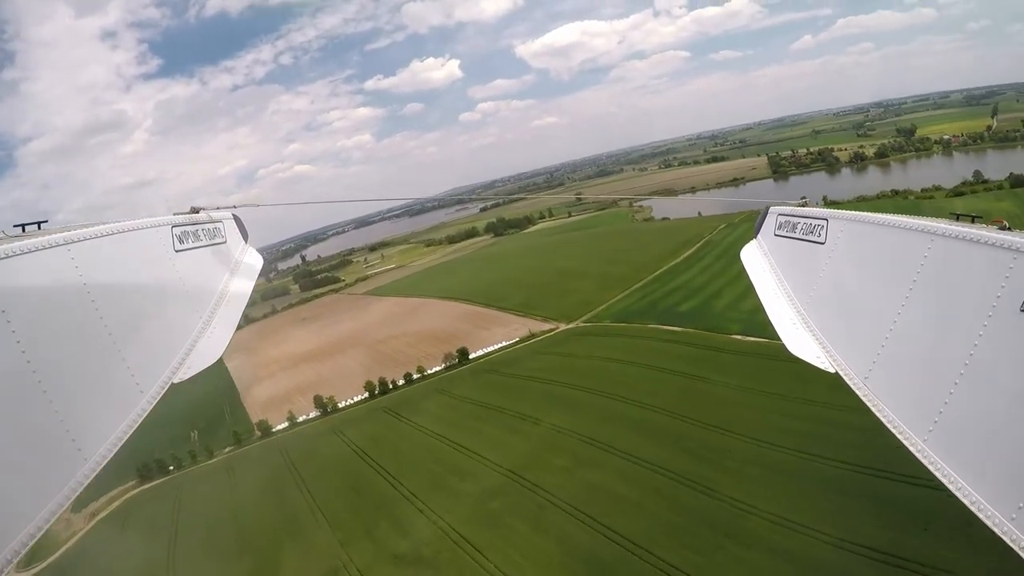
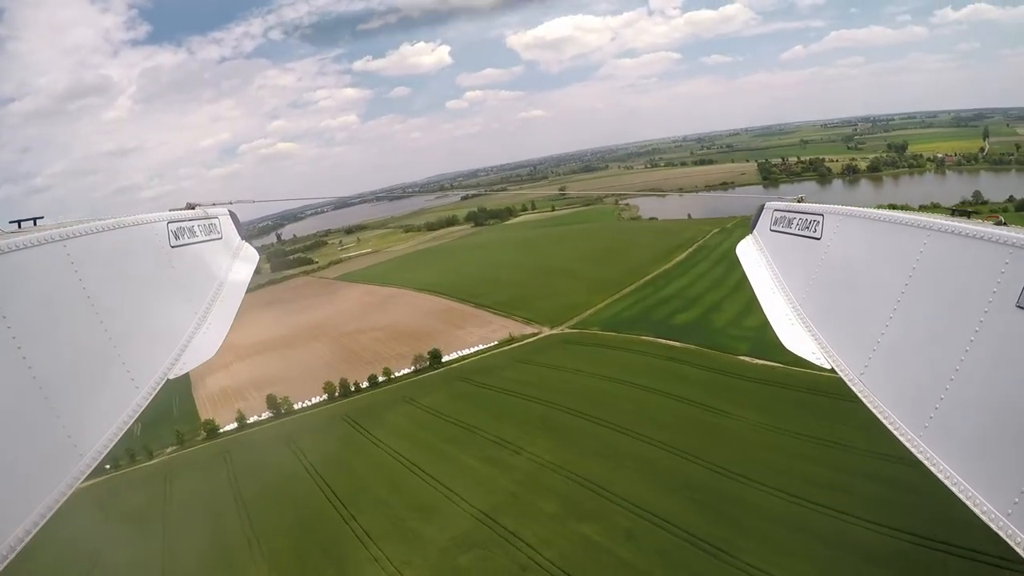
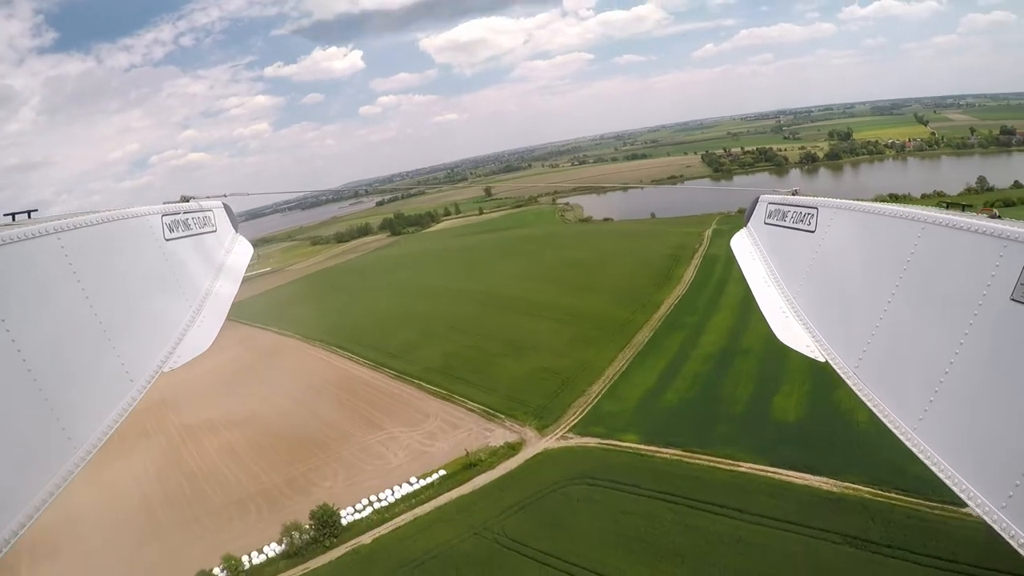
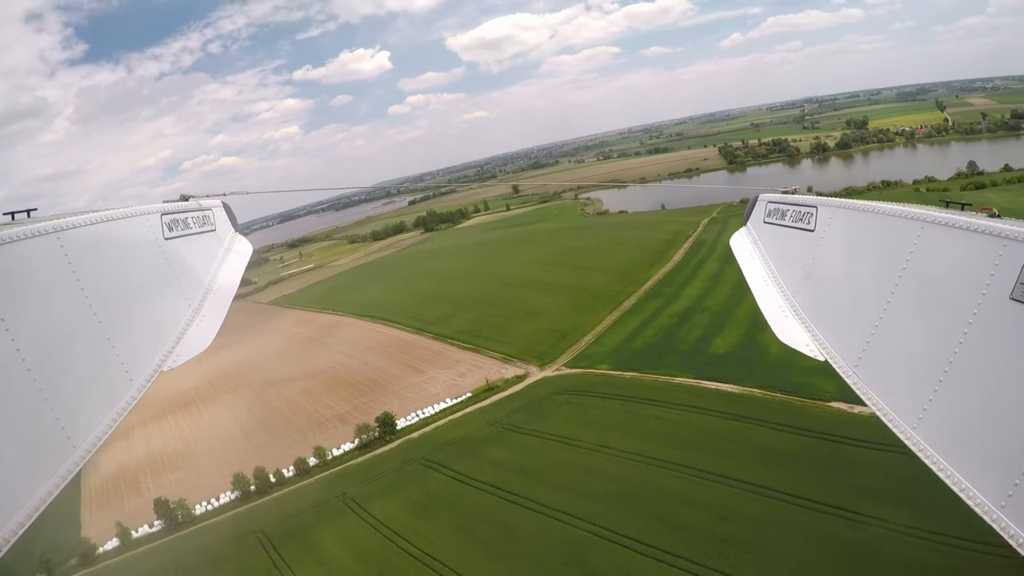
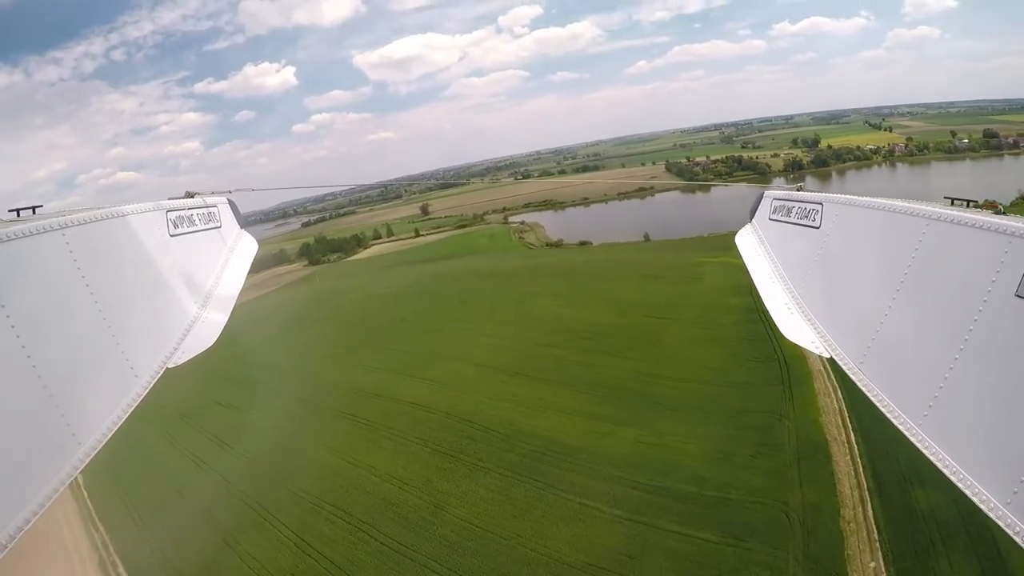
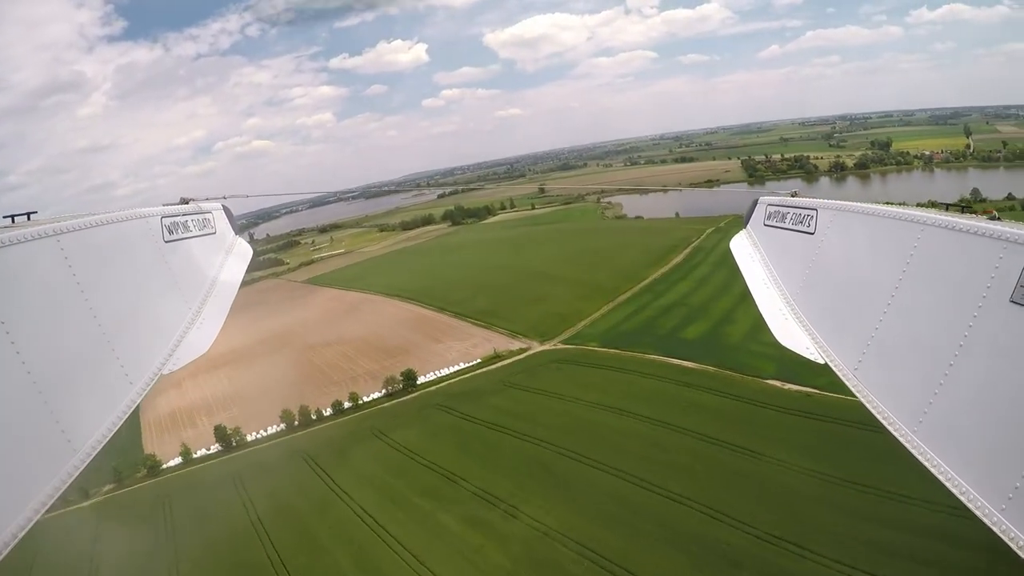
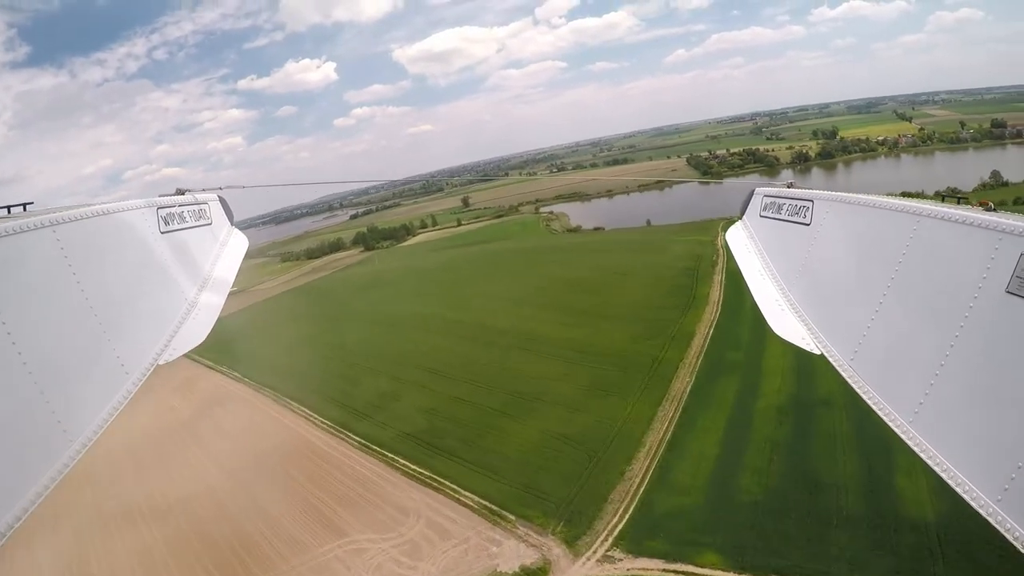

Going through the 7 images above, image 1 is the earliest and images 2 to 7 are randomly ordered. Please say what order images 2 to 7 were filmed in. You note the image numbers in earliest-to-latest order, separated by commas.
2, 6, 4, 3, 7, 5
